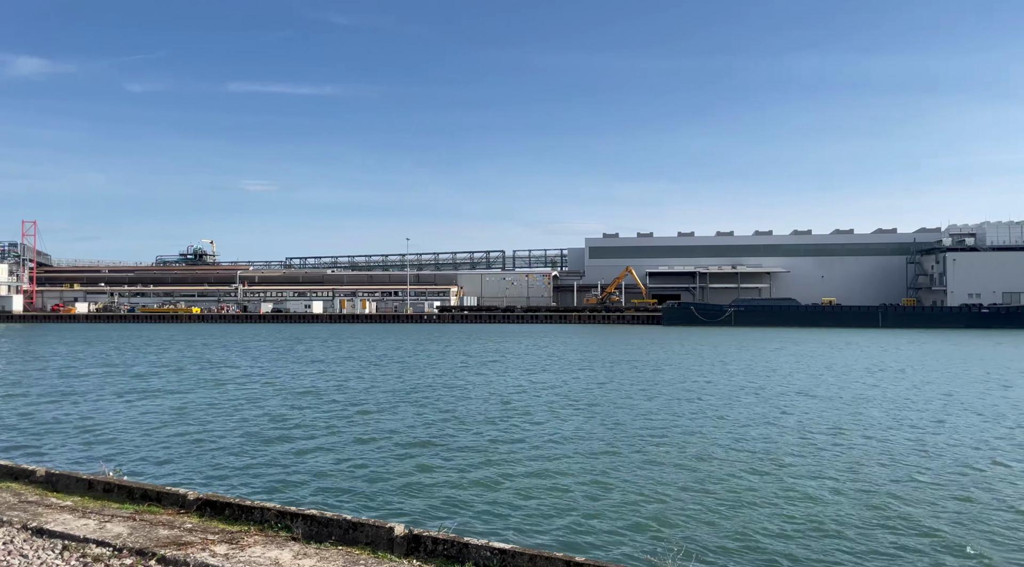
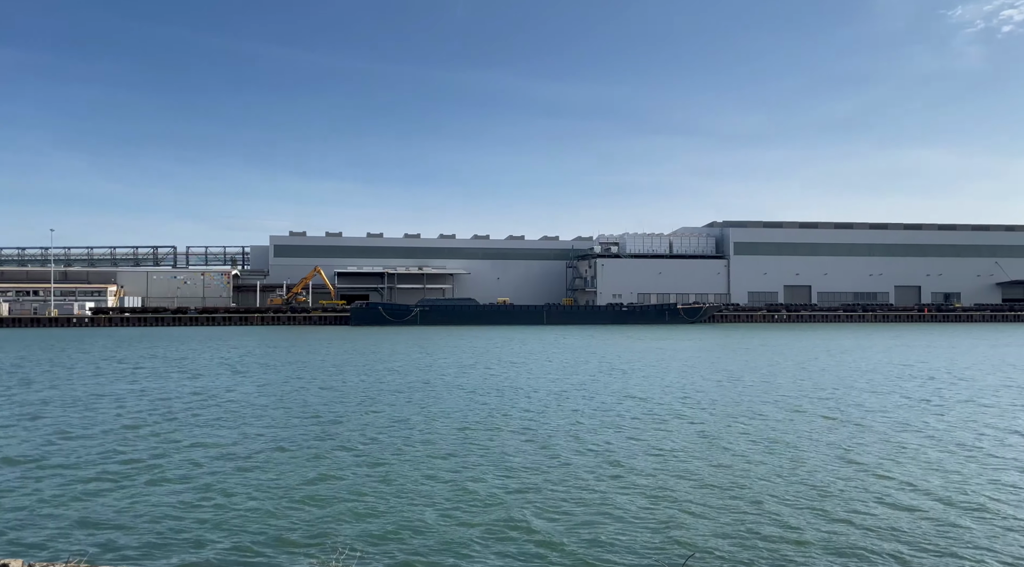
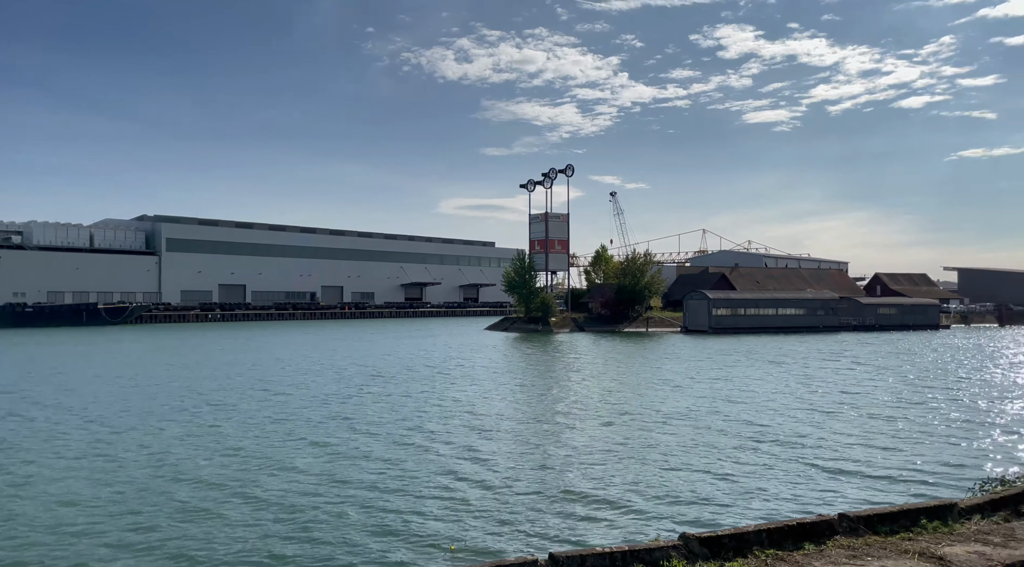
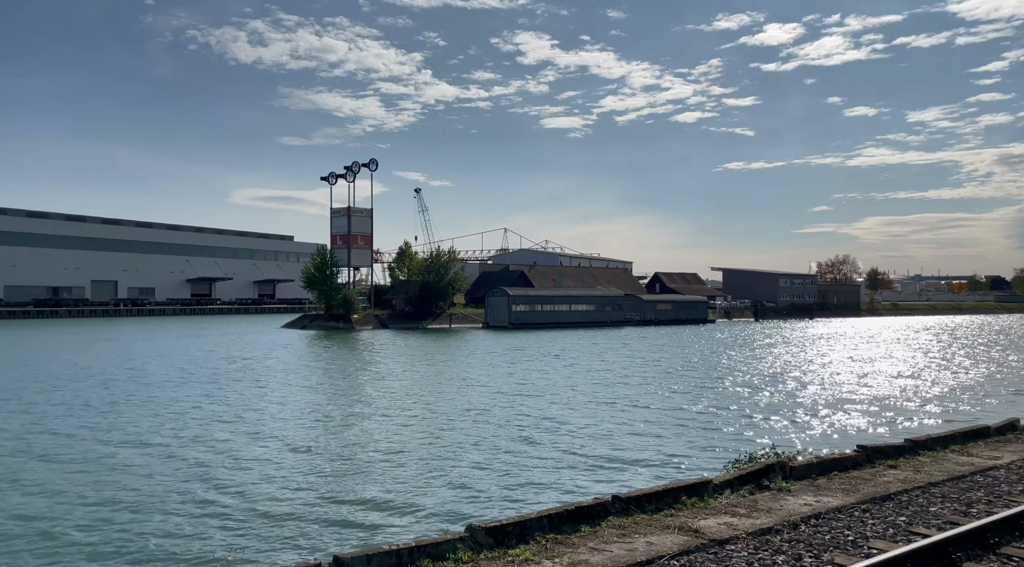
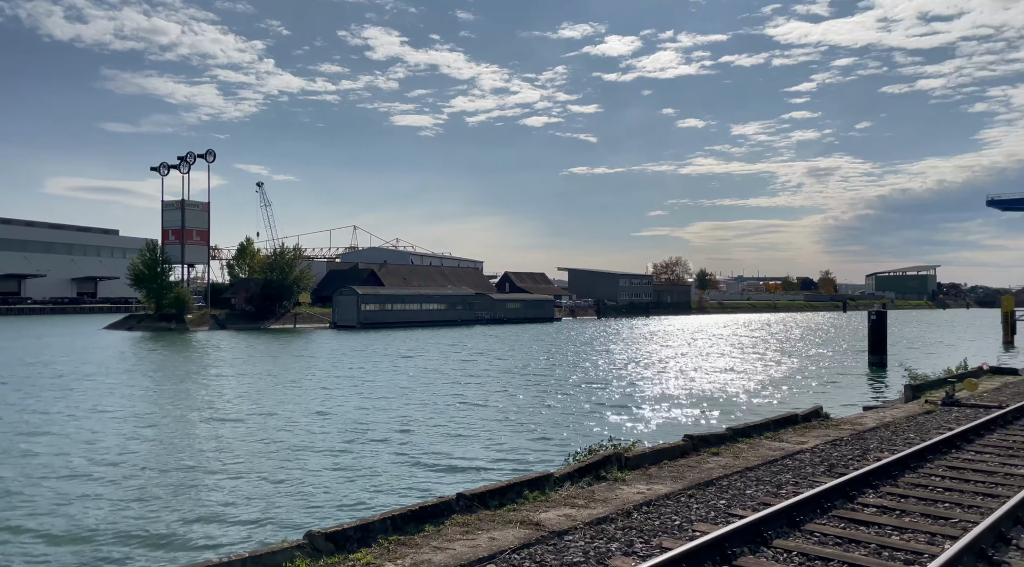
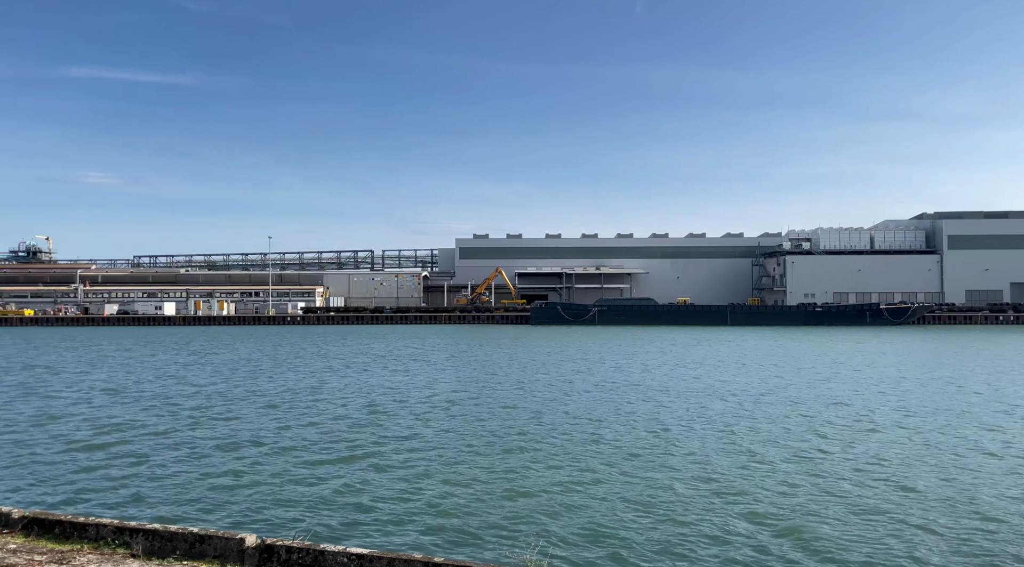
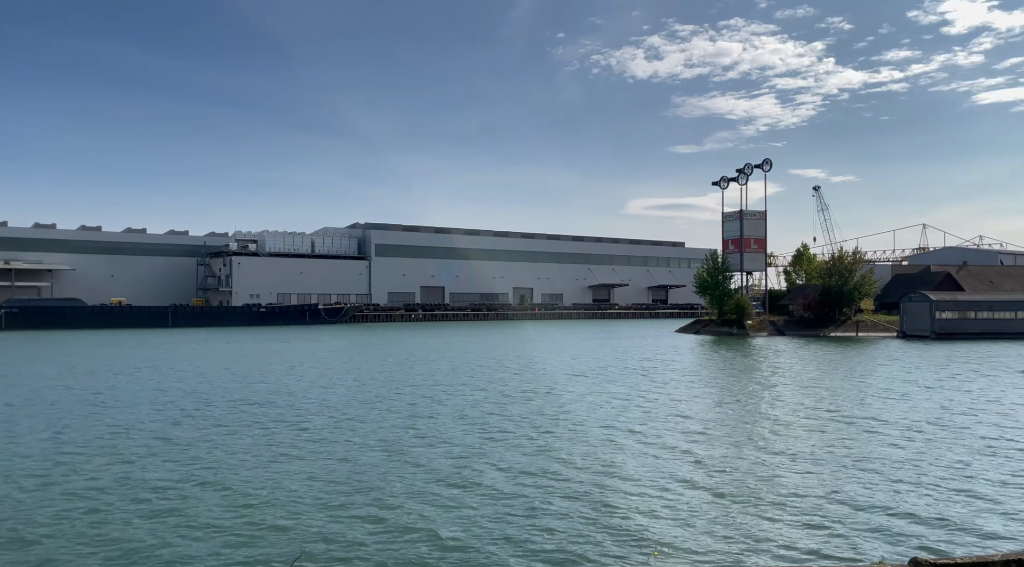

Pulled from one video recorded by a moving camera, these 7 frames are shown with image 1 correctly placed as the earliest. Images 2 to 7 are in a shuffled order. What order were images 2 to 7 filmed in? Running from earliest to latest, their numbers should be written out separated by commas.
6, 2, 7, 3, 4, 5
